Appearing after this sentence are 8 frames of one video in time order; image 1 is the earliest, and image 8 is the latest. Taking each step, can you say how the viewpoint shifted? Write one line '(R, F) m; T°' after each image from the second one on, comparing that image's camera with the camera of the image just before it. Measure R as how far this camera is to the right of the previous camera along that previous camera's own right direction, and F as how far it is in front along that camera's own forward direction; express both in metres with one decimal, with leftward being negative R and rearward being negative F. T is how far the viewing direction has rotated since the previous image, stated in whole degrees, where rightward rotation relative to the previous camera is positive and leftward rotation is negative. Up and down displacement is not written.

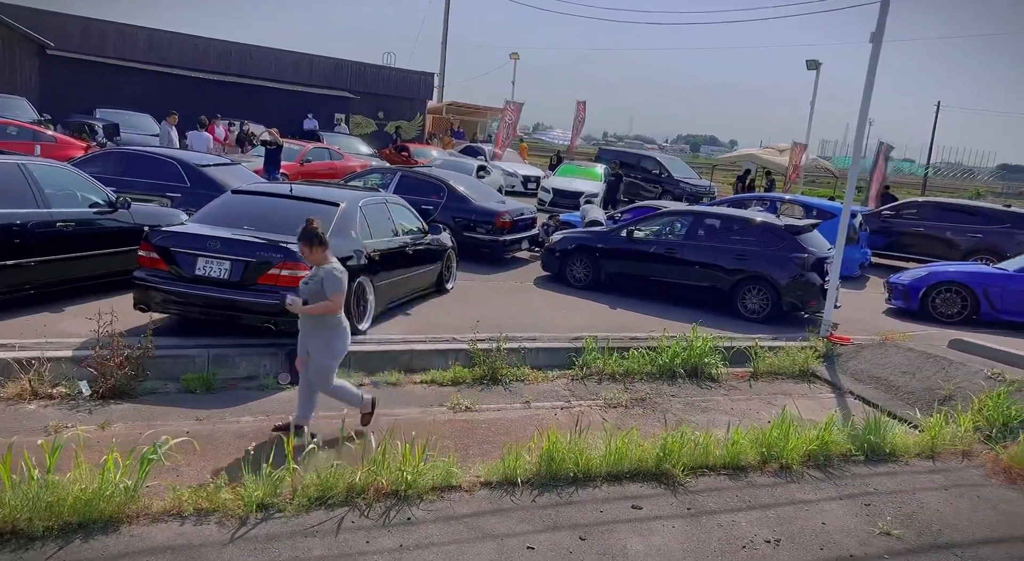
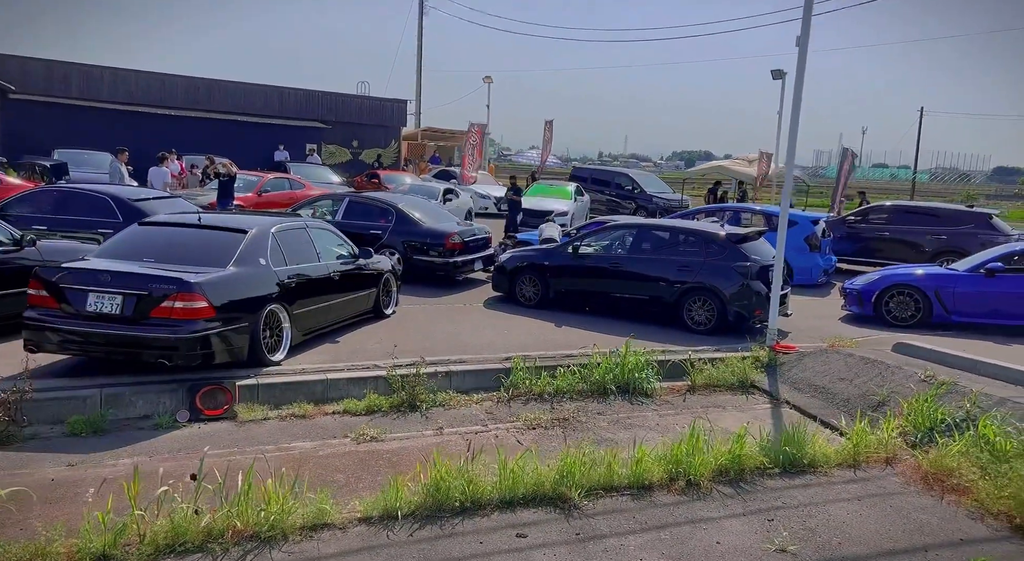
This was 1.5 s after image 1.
(+0.6, +0.2) m; +1°
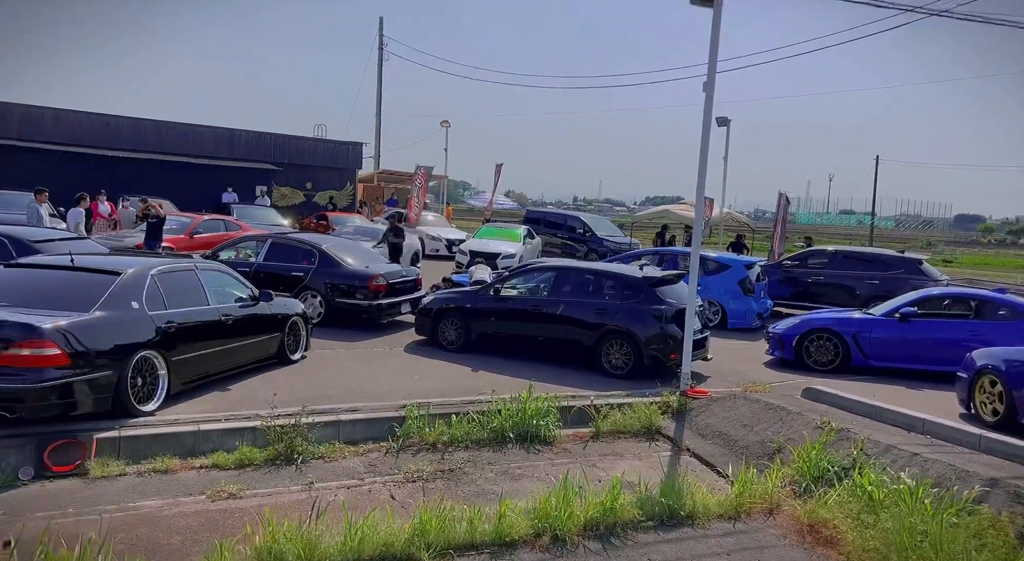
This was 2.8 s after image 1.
(+0.6, +0.2) m; +3°
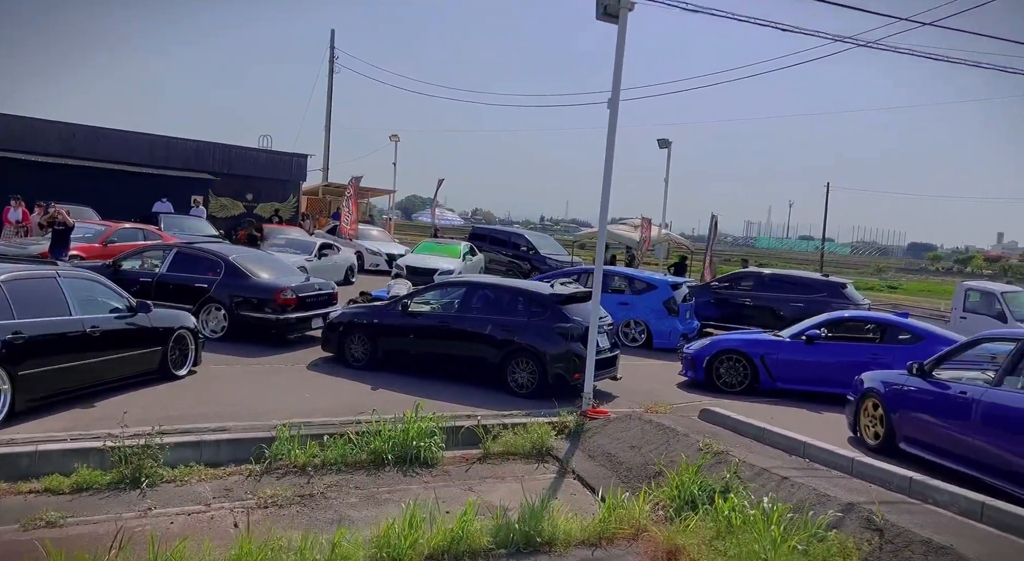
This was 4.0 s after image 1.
(+0.6, +0.2) m; +4°
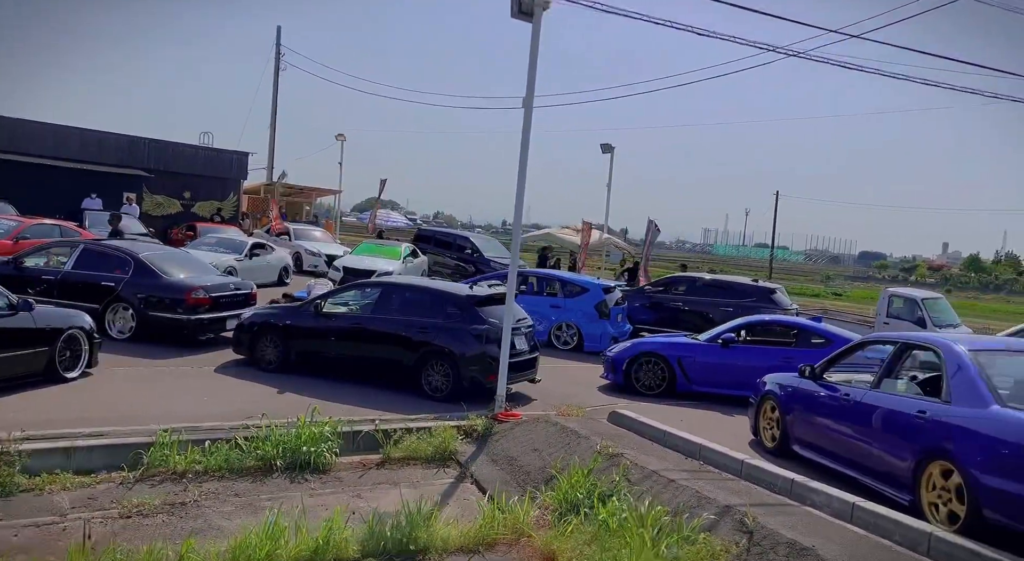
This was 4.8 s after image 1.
(+0.5, +0.1) m; +4°
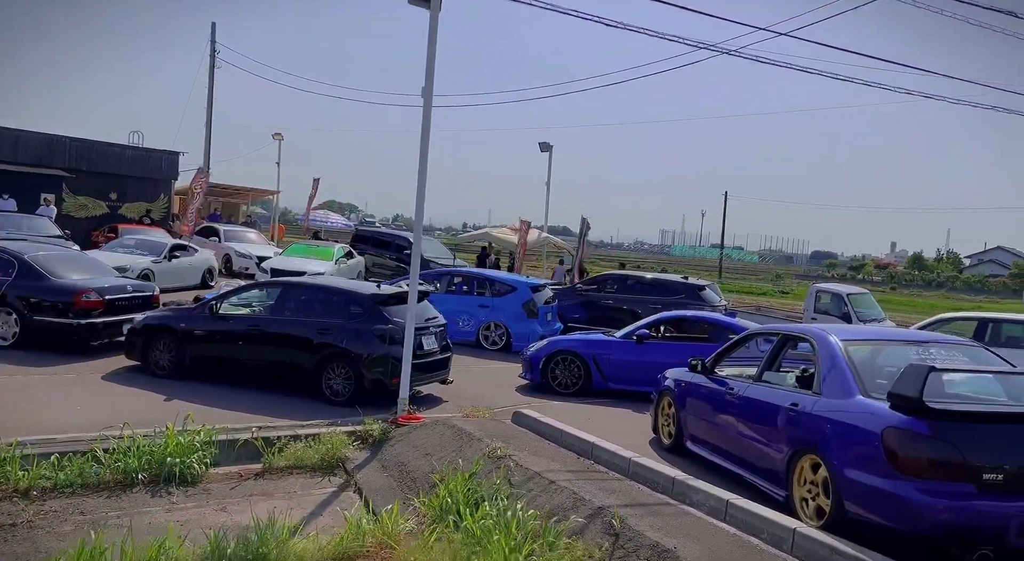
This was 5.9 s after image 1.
(+0.5, +0.3) m; +4°
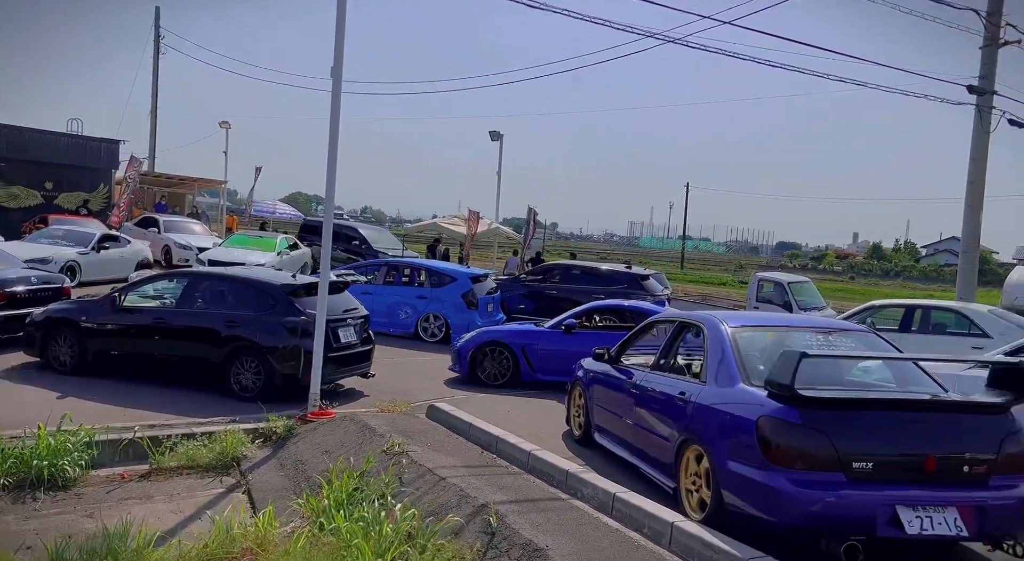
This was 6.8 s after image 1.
(+0.5, +0.3) m; +3°
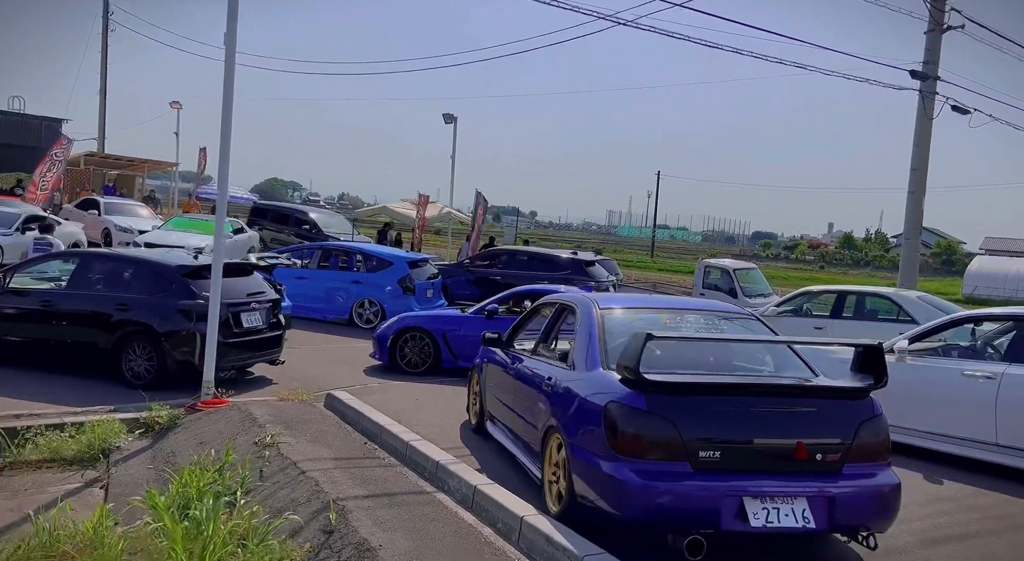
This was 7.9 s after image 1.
(+0.6, +0.3) m; +3°
